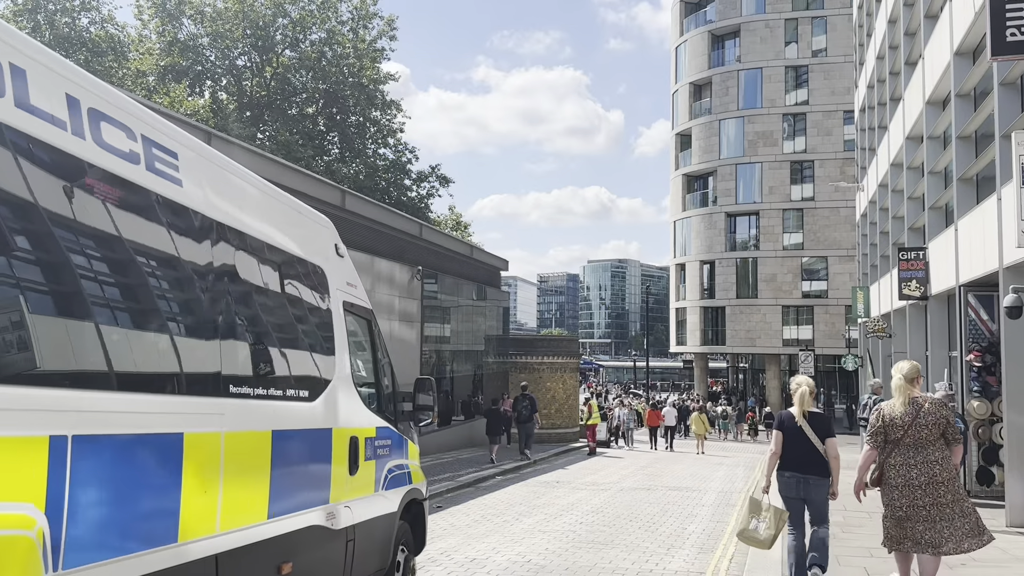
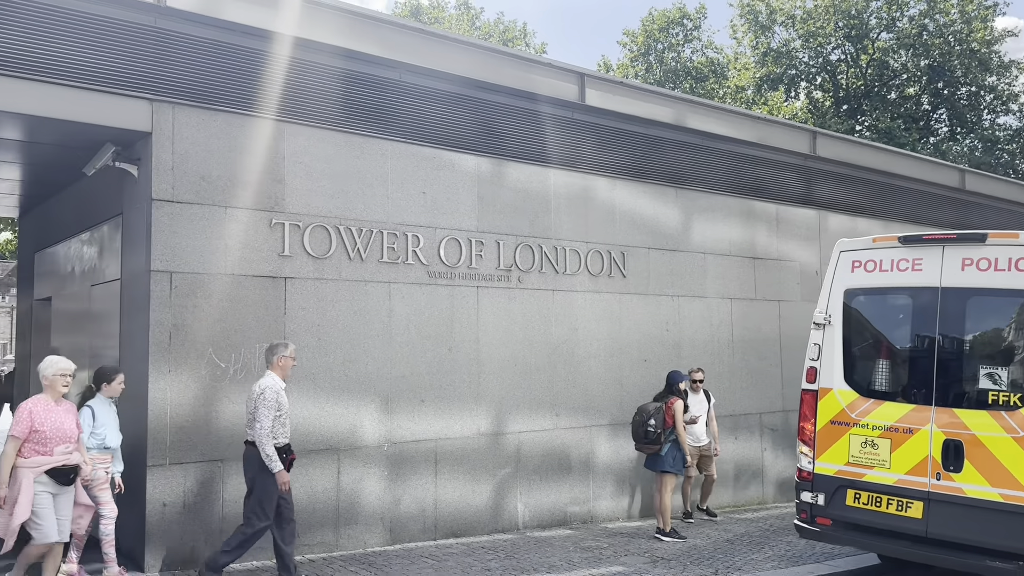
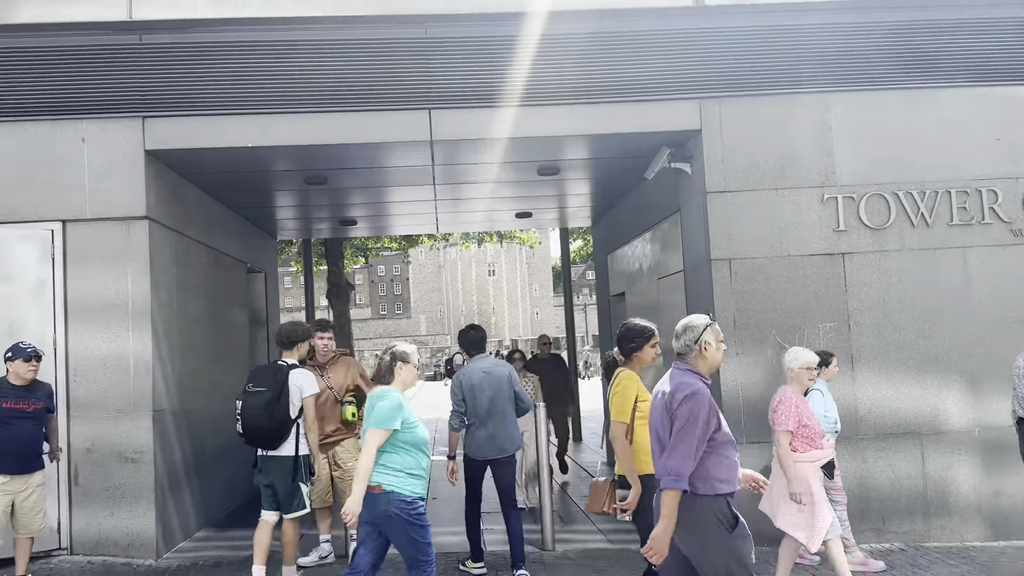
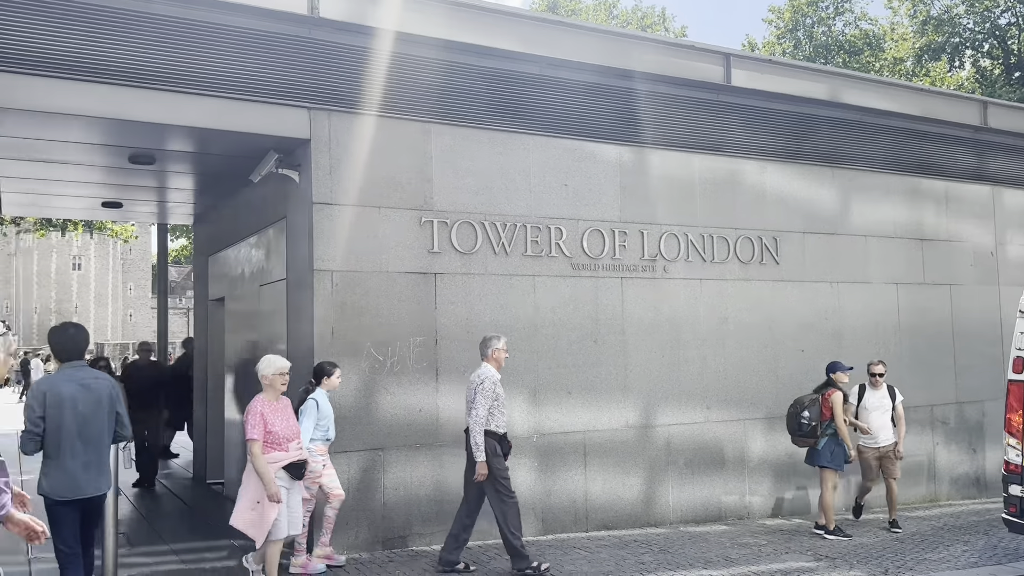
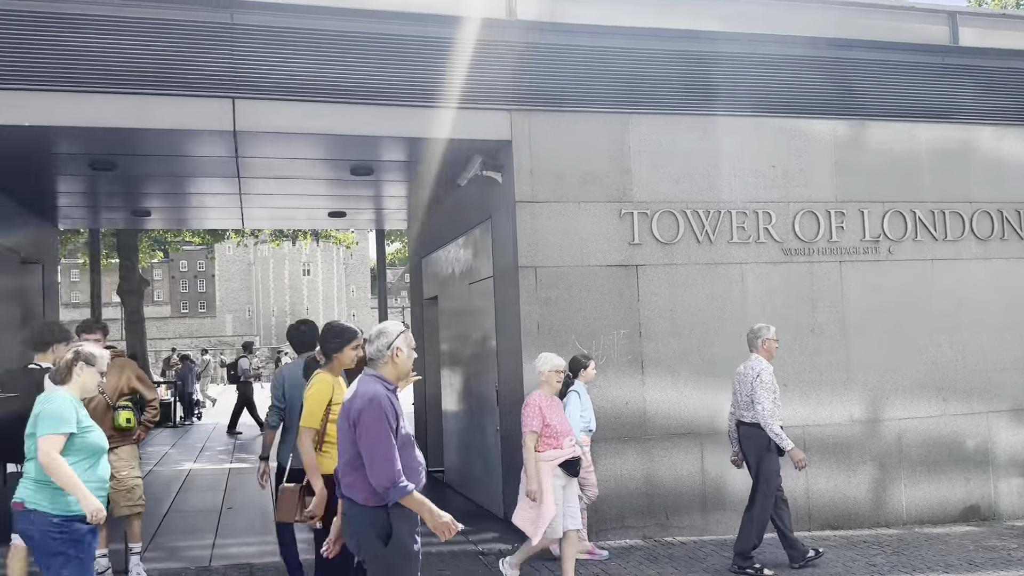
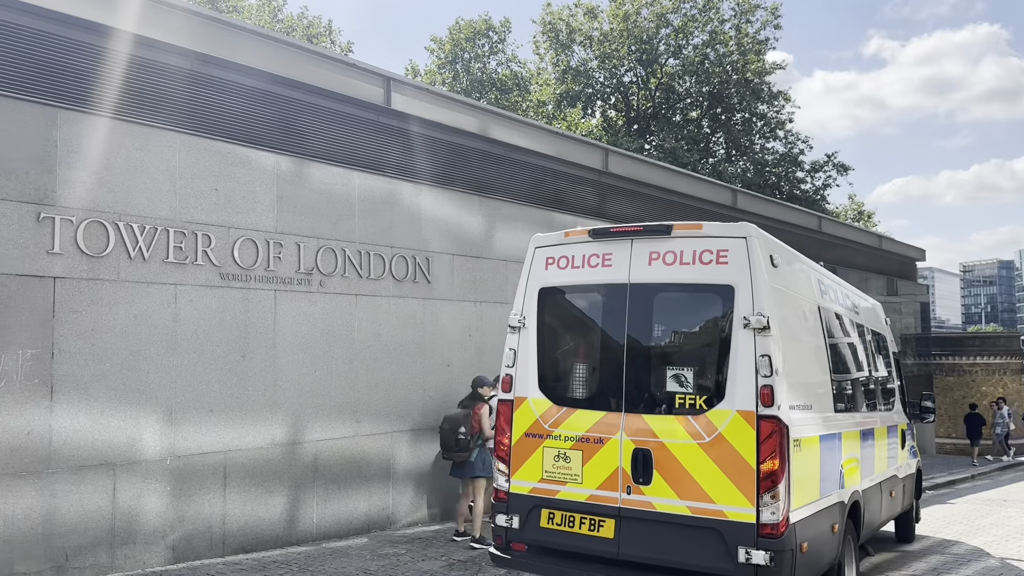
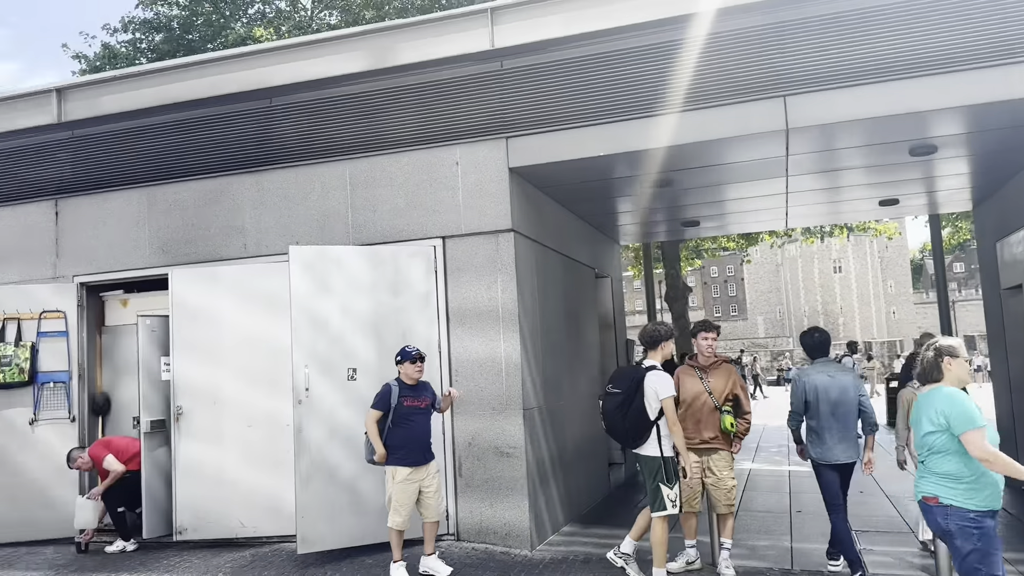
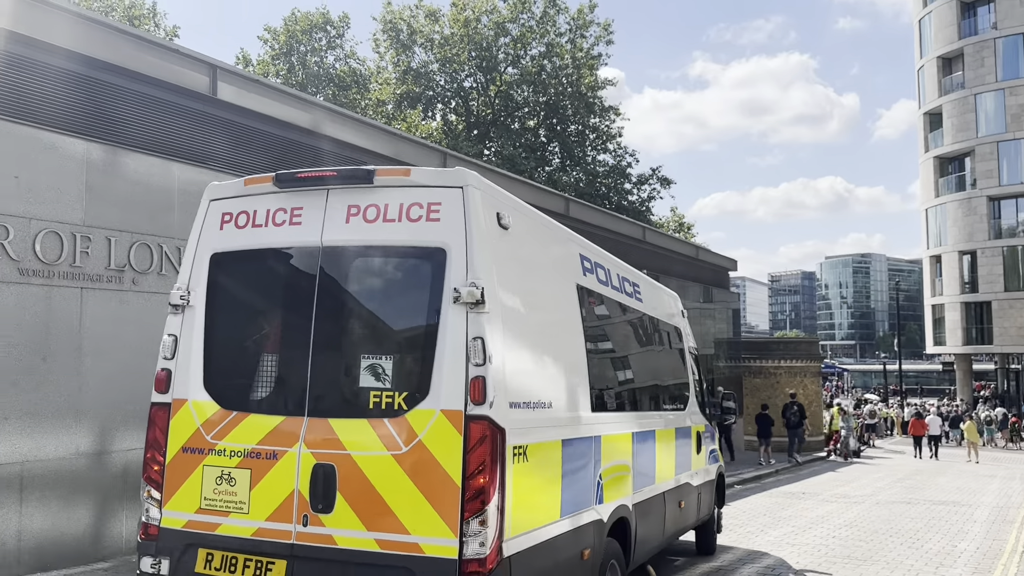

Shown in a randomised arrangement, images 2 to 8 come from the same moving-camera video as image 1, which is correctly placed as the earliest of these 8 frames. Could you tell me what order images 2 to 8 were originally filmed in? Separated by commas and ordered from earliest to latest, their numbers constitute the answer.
8, 6, 2, 4, 5, 3, 7
